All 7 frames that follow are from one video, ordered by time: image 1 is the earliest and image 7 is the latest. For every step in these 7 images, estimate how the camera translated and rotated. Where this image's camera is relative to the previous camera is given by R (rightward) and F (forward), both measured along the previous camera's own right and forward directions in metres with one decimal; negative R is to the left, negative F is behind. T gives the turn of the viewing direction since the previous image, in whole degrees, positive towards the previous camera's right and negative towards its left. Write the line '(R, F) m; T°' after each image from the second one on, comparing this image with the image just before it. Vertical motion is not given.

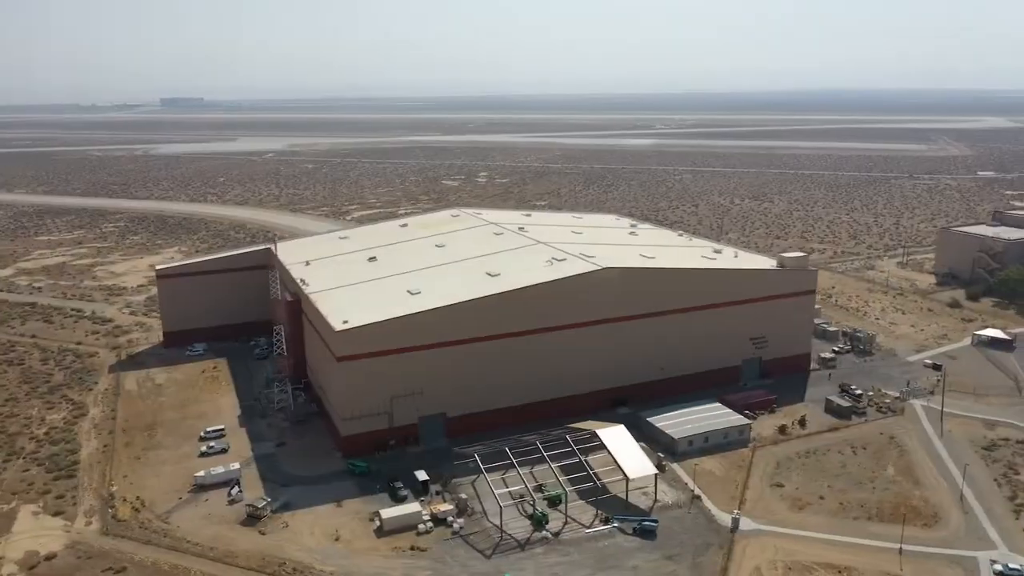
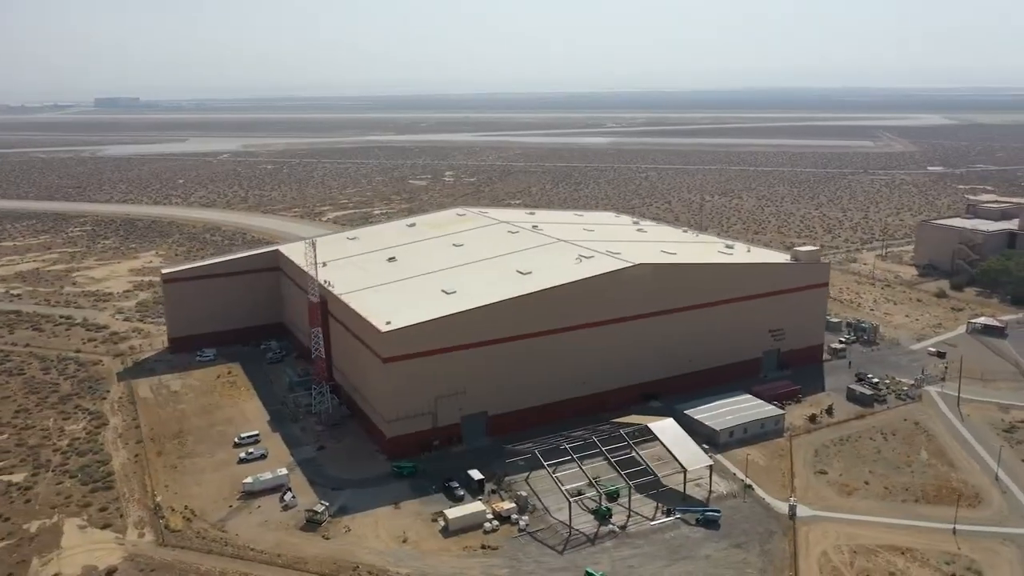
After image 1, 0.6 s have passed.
(-3.6, 0.0) m; +4°
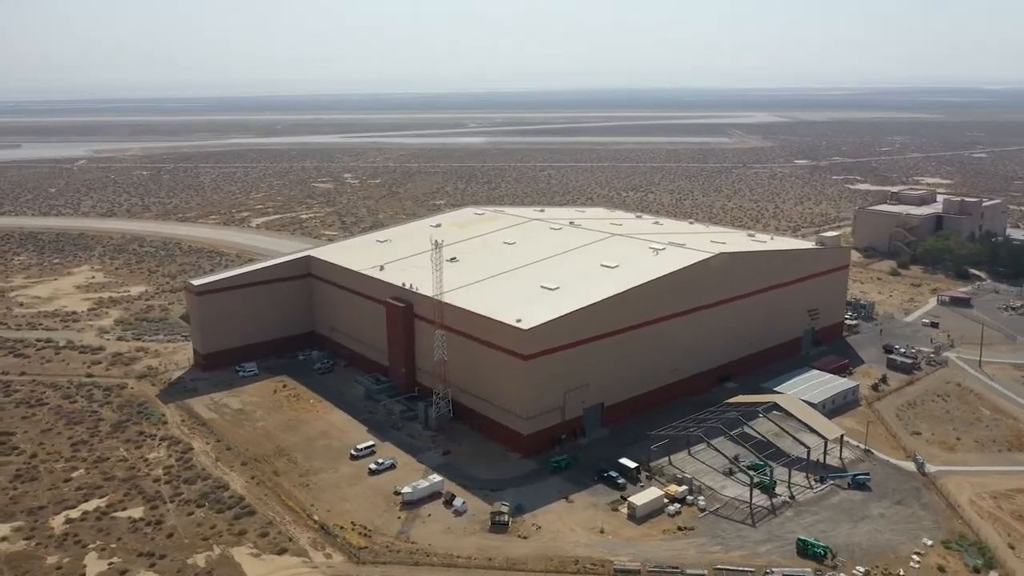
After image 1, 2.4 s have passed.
(-10.4, +0.6) m; +11°
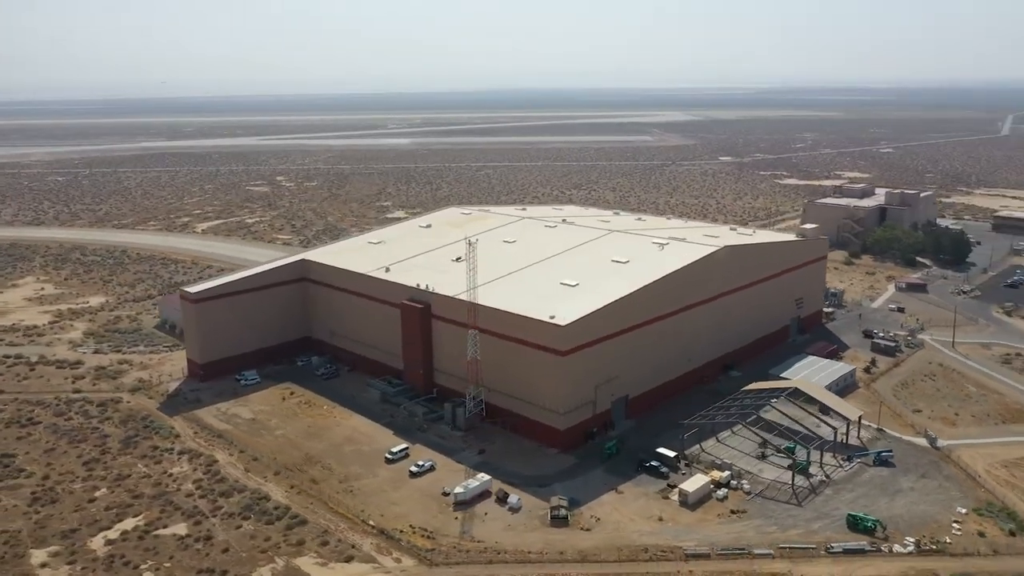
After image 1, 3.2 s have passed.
(-4.4, 0.0) m; +6°
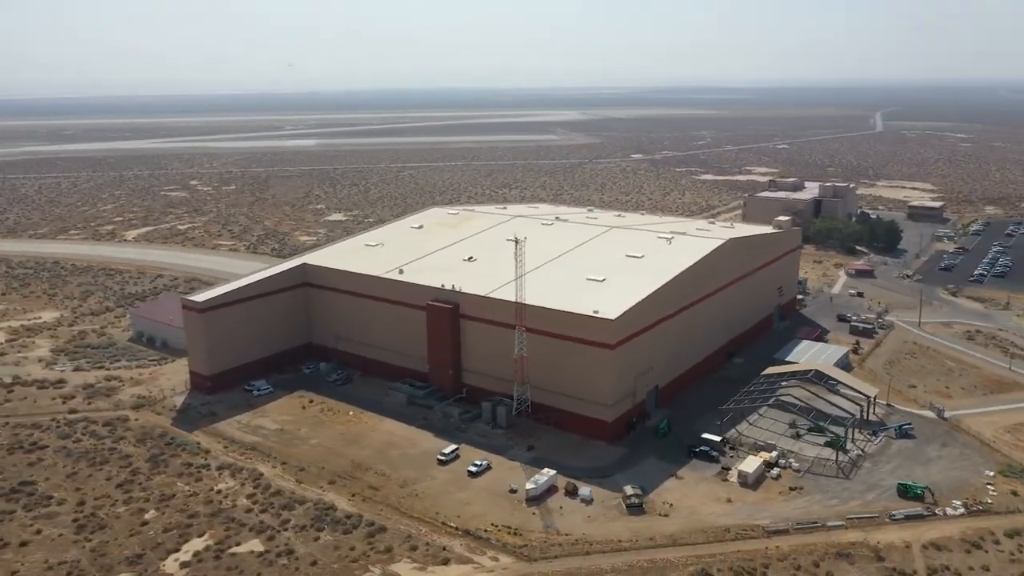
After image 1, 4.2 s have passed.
(-5.7, +0.1) m; +8°
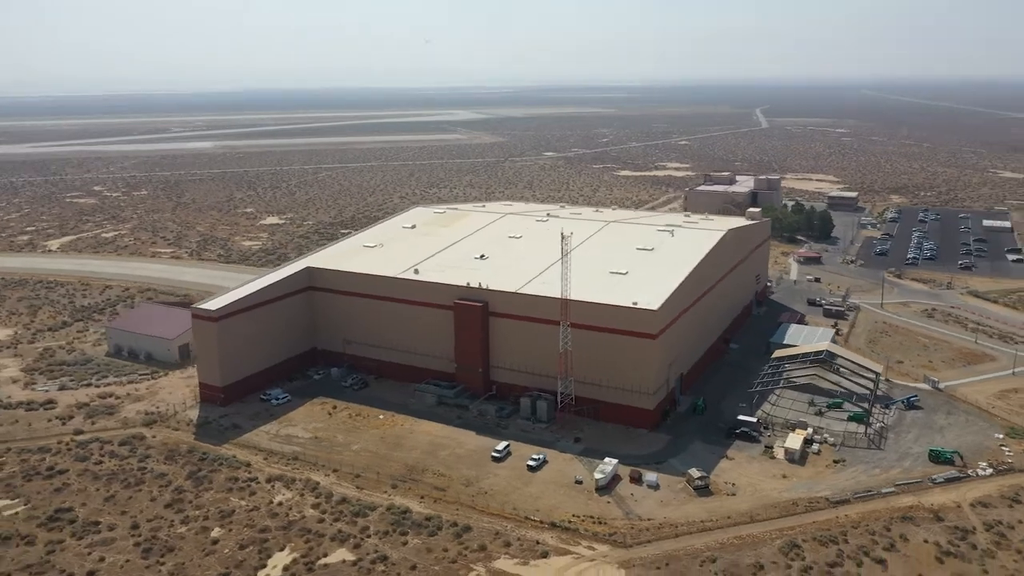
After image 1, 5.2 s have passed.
(-5.8, +0.1) m; +8°
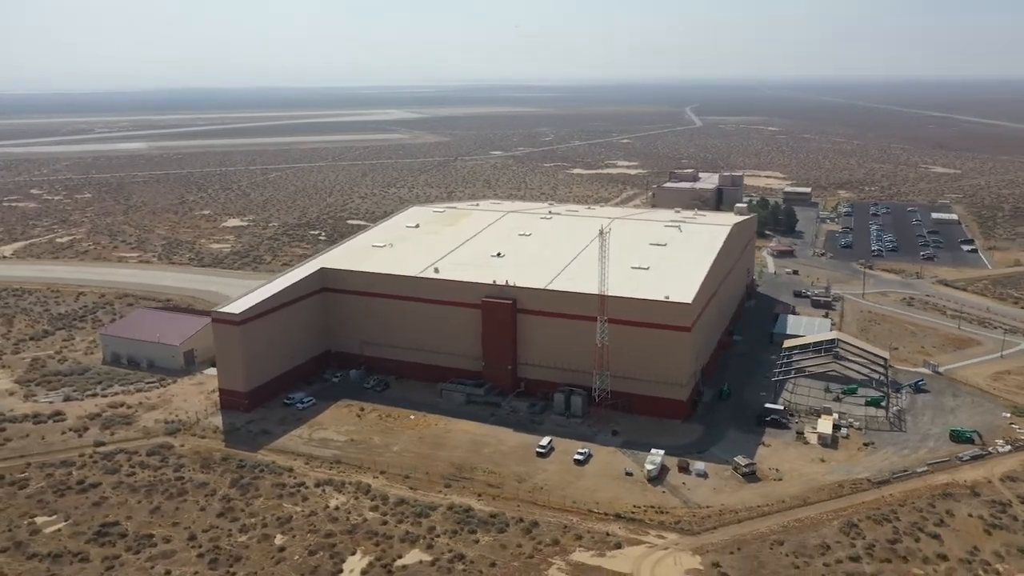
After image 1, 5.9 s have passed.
(-4.1, 0.0) m; +5°
